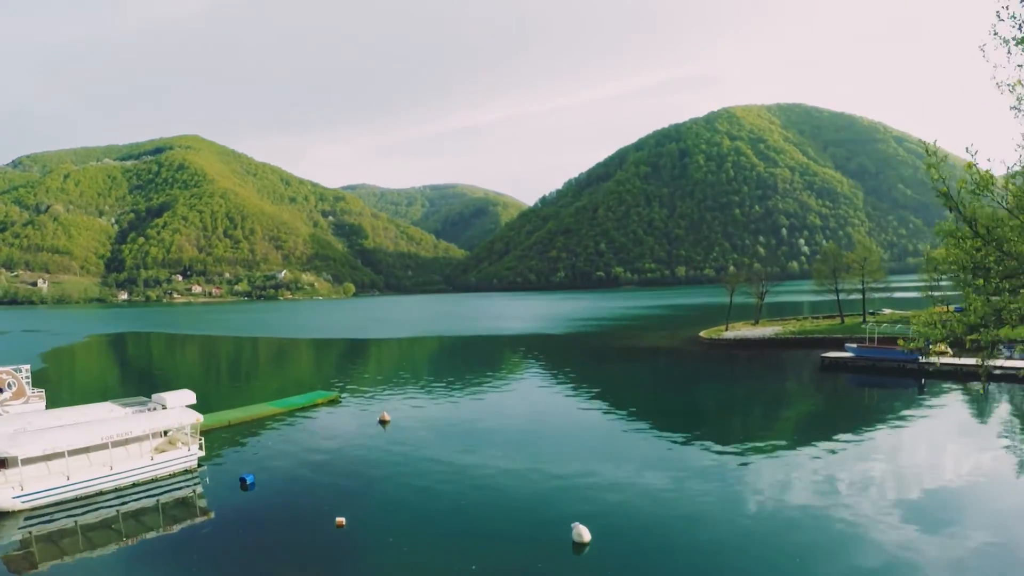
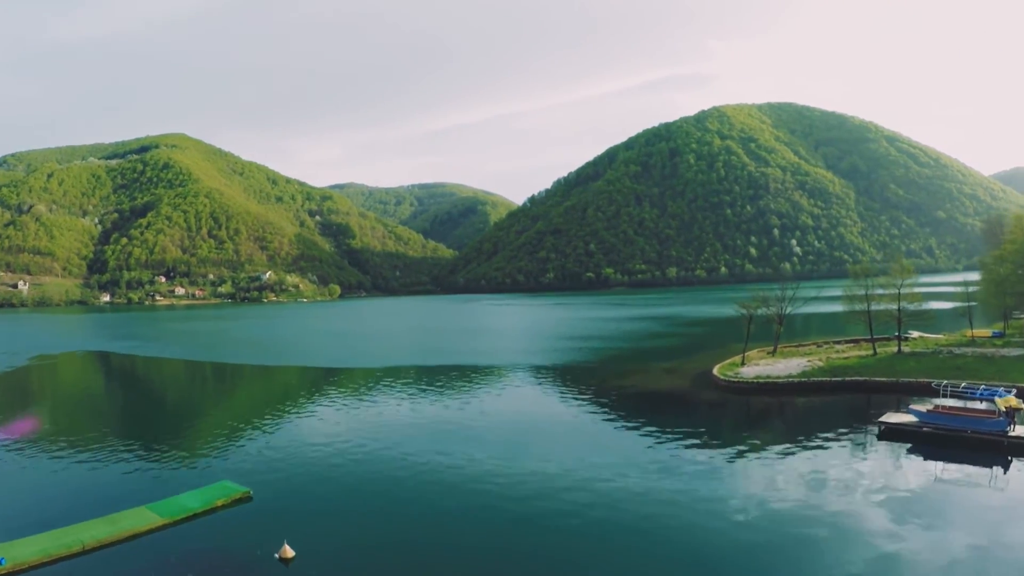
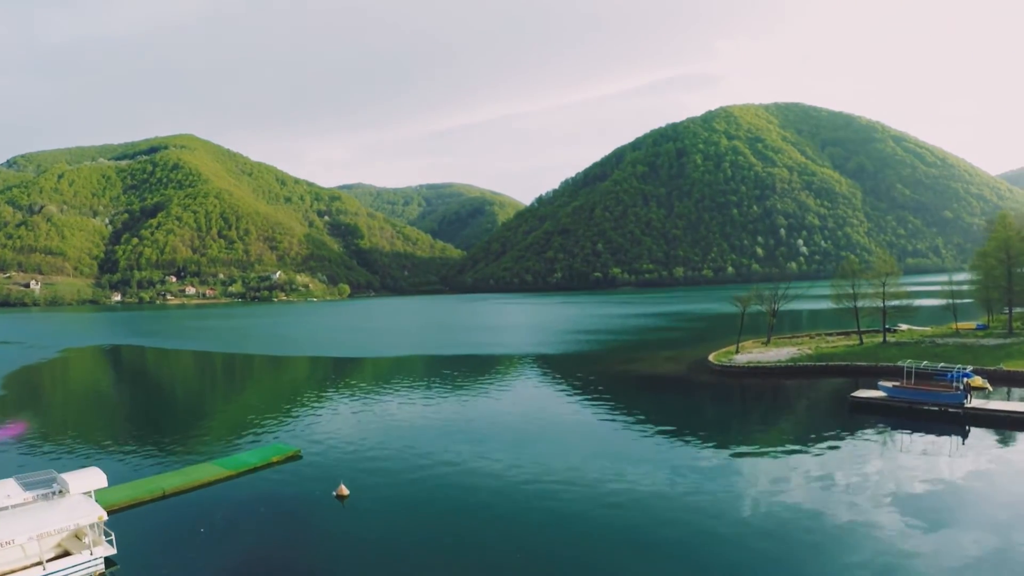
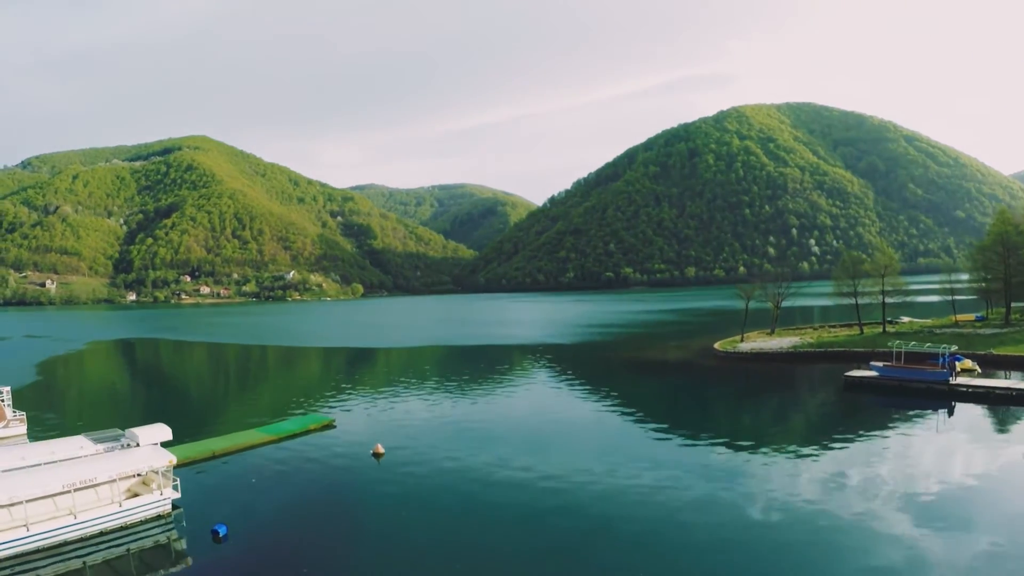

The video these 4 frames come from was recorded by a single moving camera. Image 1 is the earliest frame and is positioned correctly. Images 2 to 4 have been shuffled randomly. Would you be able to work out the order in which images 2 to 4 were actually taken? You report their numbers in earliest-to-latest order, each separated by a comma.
4, 3, 2
